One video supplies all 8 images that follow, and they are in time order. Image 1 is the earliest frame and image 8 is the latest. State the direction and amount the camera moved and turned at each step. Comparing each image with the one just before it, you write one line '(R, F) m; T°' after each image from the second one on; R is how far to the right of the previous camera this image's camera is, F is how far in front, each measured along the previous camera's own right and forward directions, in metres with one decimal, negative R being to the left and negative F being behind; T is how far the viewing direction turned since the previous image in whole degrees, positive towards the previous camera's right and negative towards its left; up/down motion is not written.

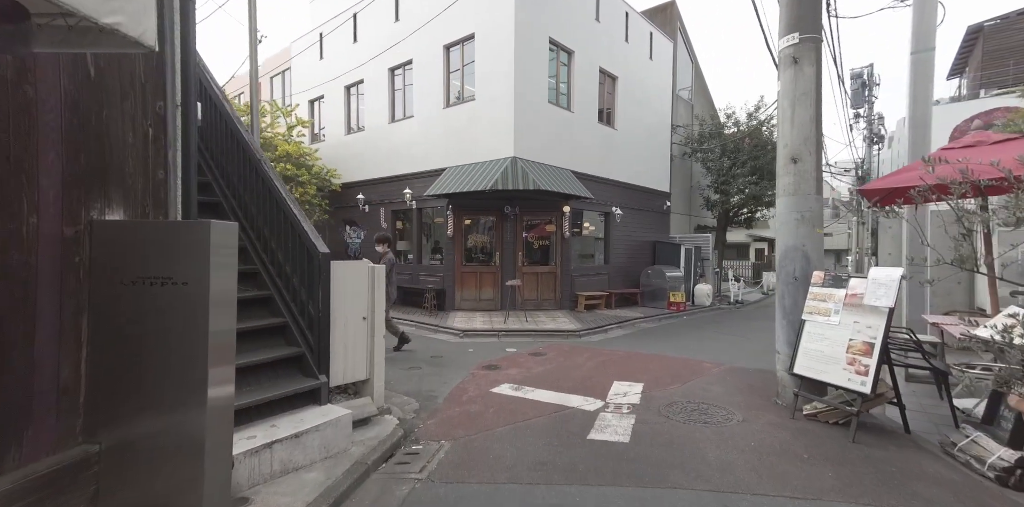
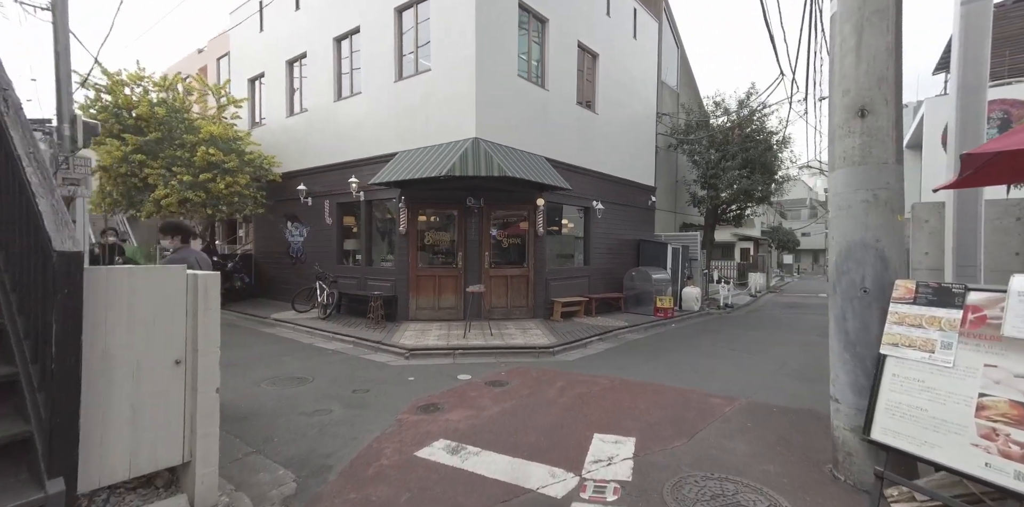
(+0.4, +1.6) m; +2°
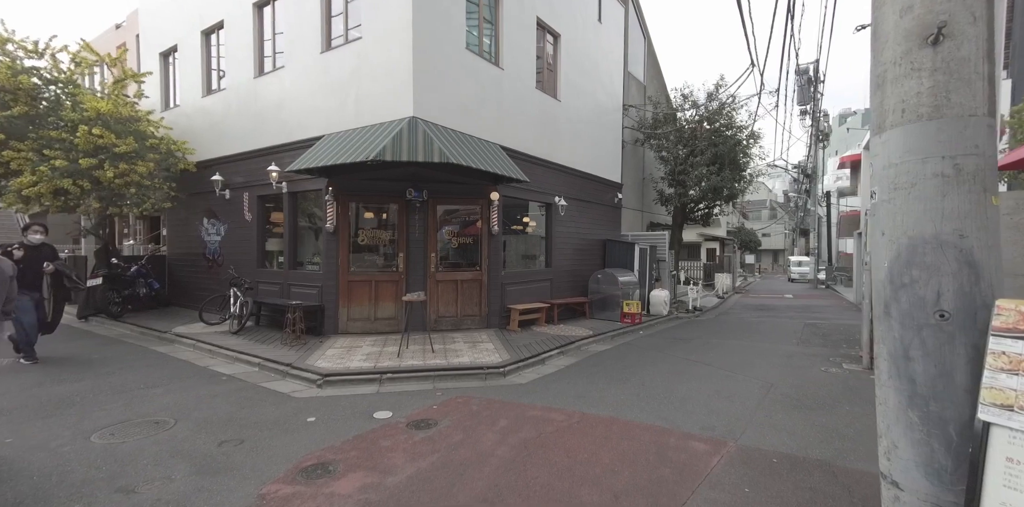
(+0.4, +1.2) m; +4°
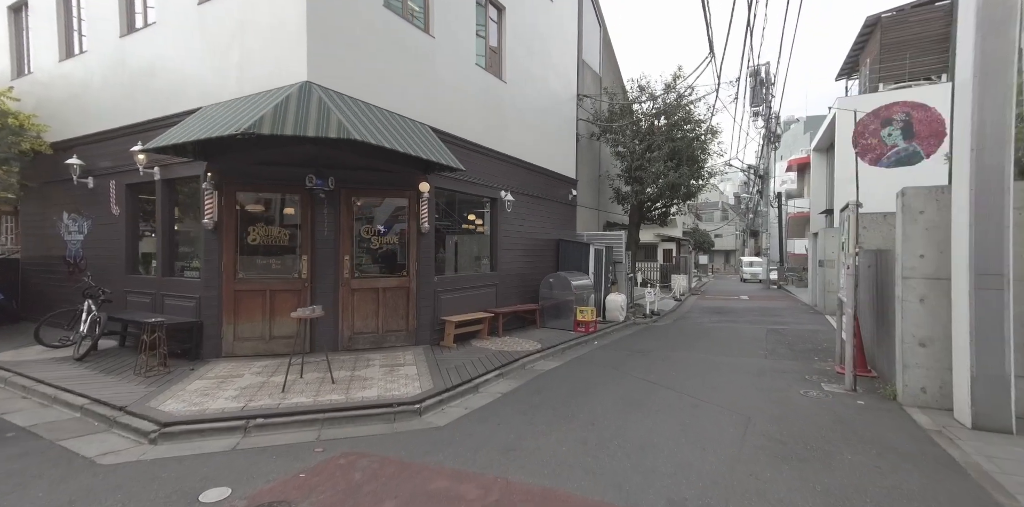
(+0.5, +1.3) m; +5°
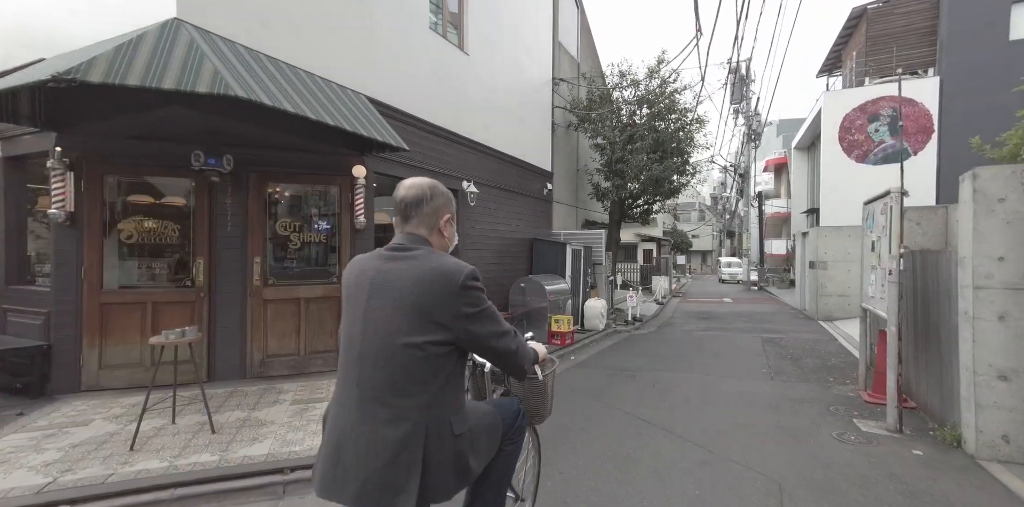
(+0.3, +1.4) m; +3°
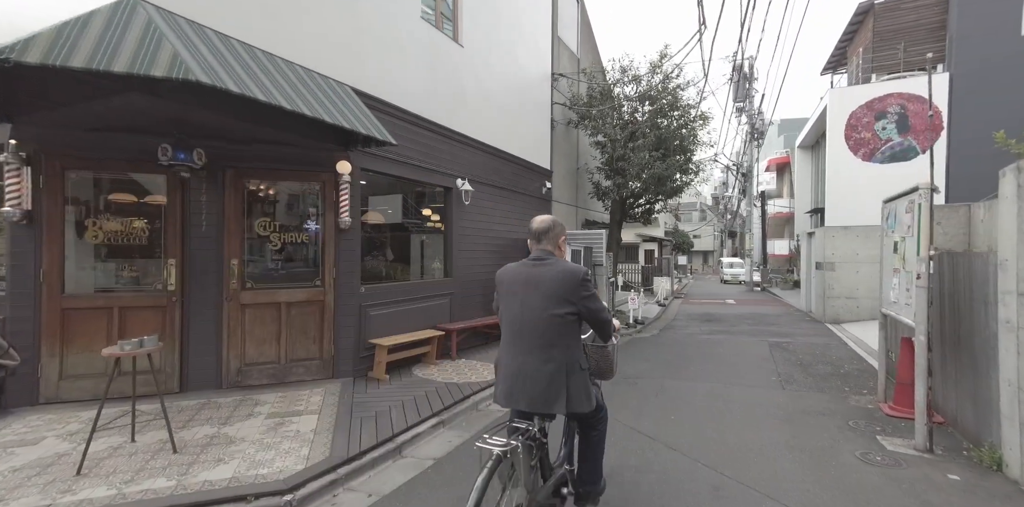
(+0.1, +0.4) m; 0°
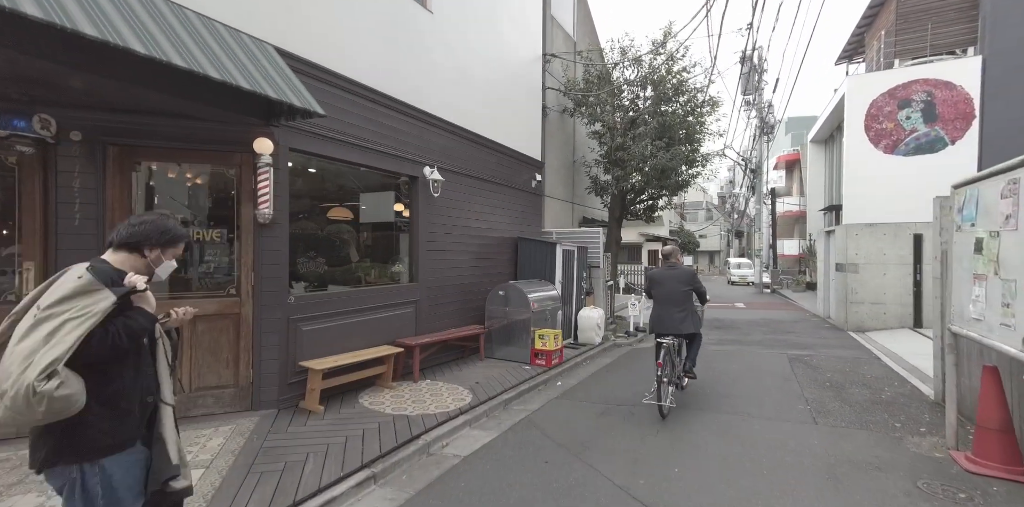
(+0.4, +1.2) m; -1°
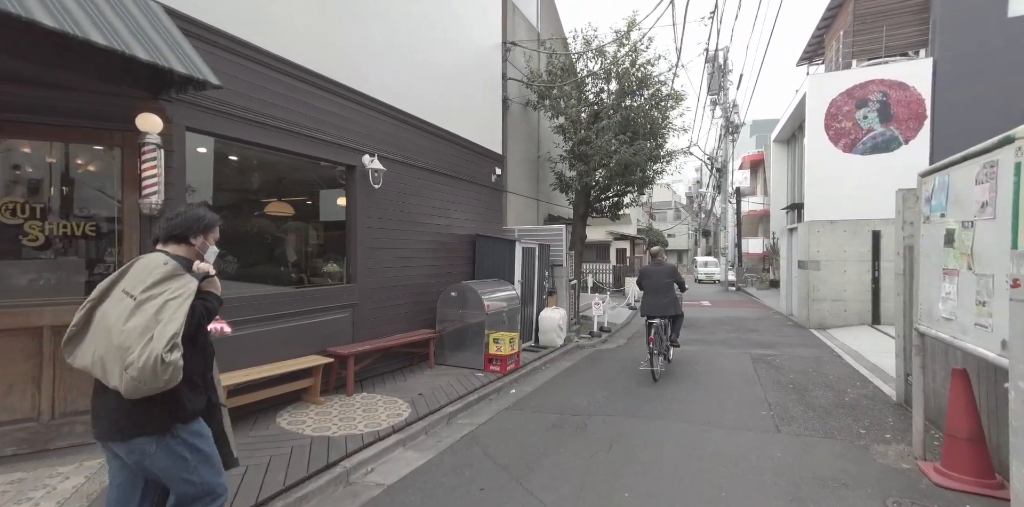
(+0.4, +0.5) m; +3°
